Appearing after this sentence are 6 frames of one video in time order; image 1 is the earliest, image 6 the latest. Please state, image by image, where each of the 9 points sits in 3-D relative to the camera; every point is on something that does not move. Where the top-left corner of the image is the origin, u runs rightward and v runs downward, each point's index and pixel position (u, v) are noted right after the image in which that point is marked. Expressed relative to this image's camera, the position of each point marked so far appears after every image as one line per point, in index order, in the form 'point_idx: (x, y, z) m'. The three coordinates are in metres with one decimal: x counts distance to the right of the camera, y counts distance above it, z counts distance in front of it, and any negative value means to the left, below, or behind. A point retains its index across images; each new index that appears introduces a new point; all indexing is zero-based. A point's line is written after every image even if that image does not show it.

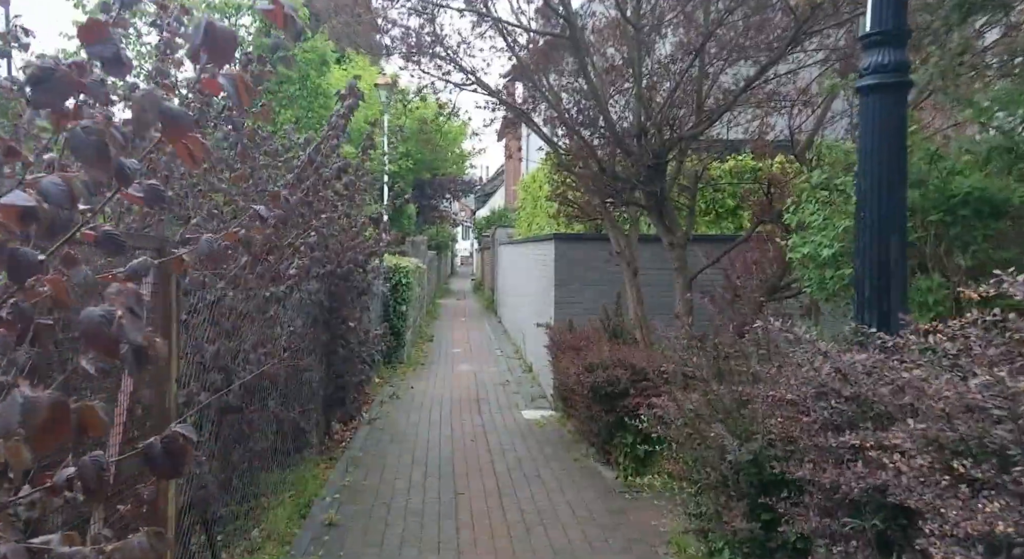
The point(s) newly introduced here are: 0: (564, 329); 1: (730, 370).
0: (+0.5, -0.6, +8.4) m
1: (+1.1, -0.5, +3.9) m
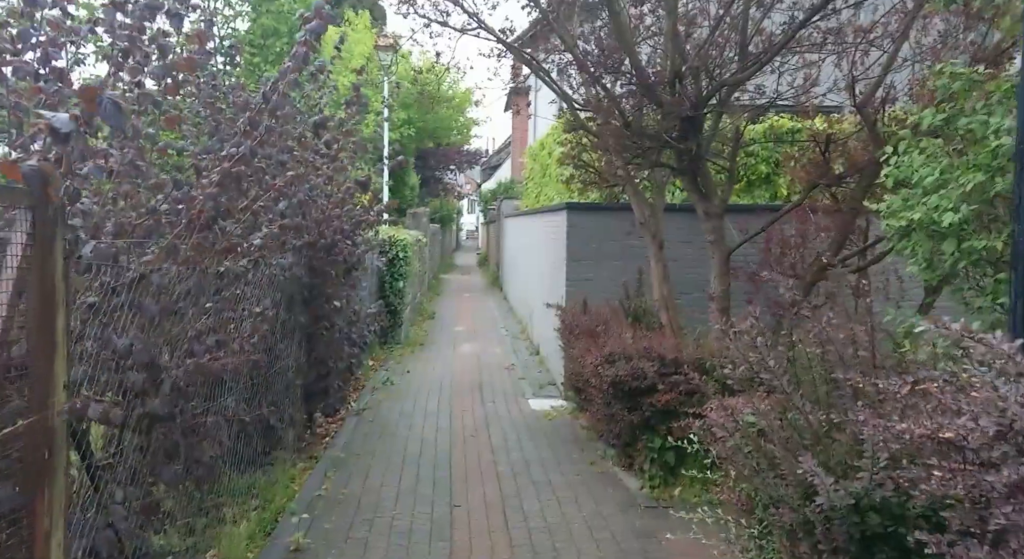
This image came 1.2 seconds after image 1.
0: (+0.6, -0.3, +7.4) m
1: (+1.1, -0.4, +2.9) m
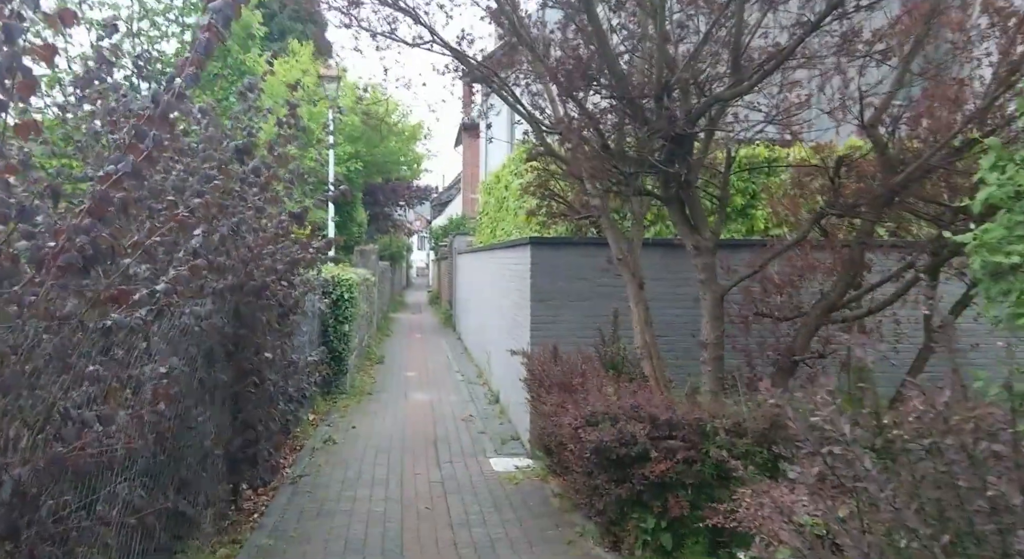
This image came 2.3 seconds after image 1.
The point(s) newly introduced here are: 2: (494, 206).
0: (+0.3, -0.7, +6.5) m
1: (+1.1, -0.5, +2.1) m
2: (-0.3, +1.4, +14.5) m
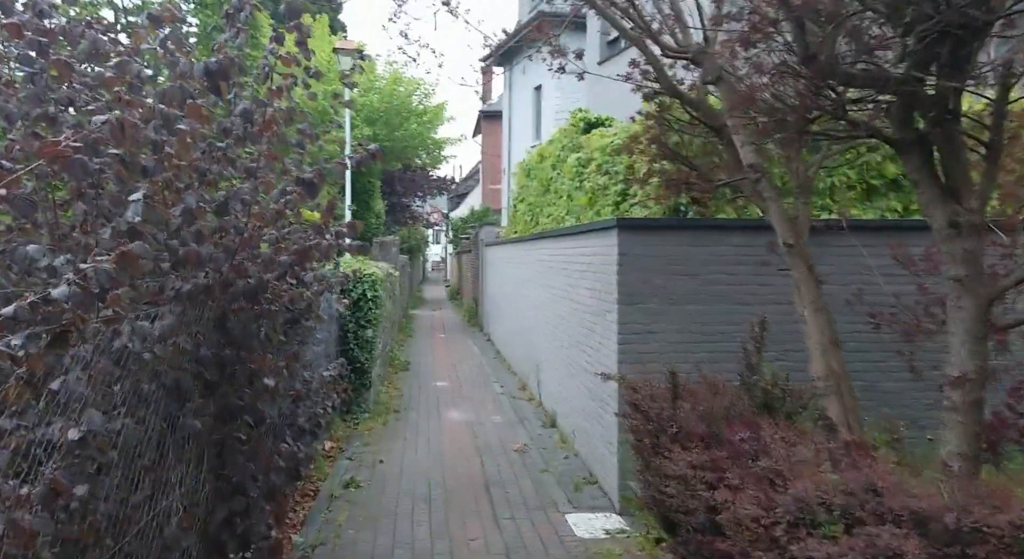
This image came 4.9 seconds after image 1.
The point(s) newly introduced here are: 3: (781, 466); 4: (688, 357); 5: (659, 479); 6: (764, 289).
0: (+0.9, -0.7, +4.6) m
1: (+1.6, -0.5, +0.1) m
2: (+0.4, +1.4, +12.6) m
3: (+1.1, -0.8, +3.2) m
4: (+1.3, -0.6, +5.8) m
5: (+0.8, -1.1, +4.2) m
6: (+1.9, -0.1, +5.8) m
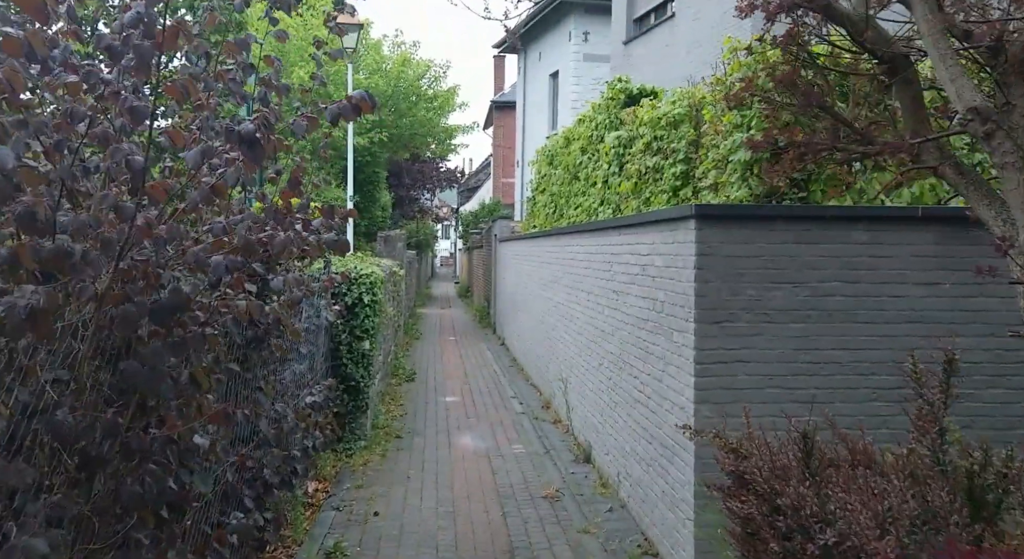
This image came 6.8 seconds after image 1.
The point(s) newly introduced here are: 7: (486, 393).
0: (+1.1, -0.7, +3.0) m
1: (+1.7, -0.6, -1.4) m
2: (+0.7, +1.4, +11.0) m
3: (+1.3, -0.8, +1.6) m
4: (+1.5, -0.6, +4.2) m
5: (+1.0, -1.1, +2.7) m
6: (+2.1, -0.1, +4.3) m
7: (-0.4, -1.6, +10.7) m
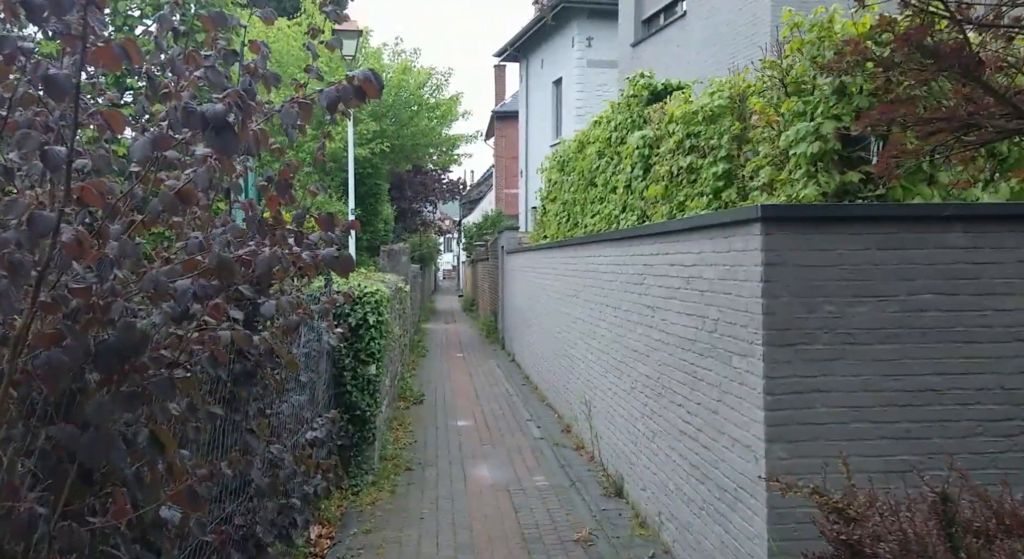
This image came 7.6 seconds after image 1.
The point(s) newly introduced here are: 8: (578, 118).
0: (+1.2, -0.8, +2.4) m
1: (+1.9, -0.6, -2.1) m
2: (+0.8, +1.3, +10.4) m
3: (+1.4, -0.8, +0.9) m
4: (+1.7, -0.7, +3.6) m
5: (+1.2, -1.2, +2.0) m
6: (+2.3, -0.2, +3.6) m
7: (-0.1, -1.7, +10.0) m
8: (+1.7, +4.1, +19.2) m
